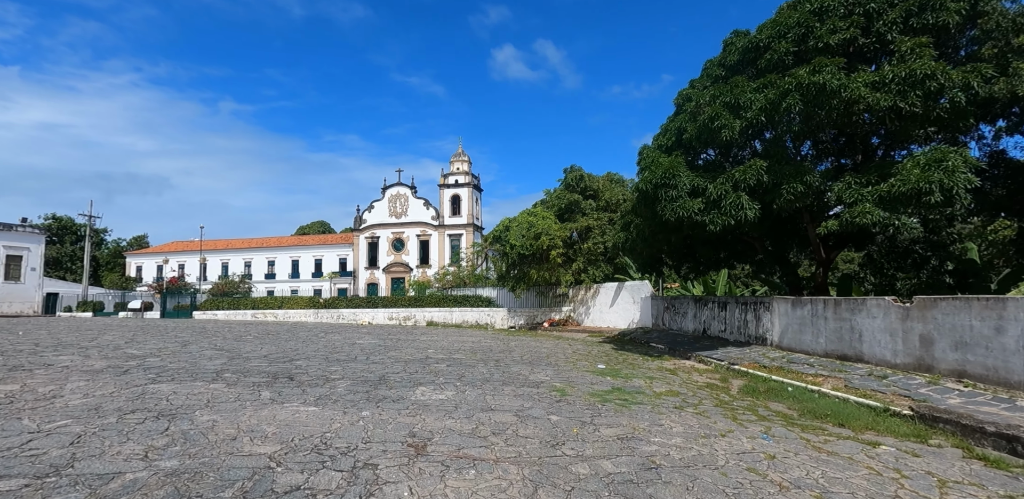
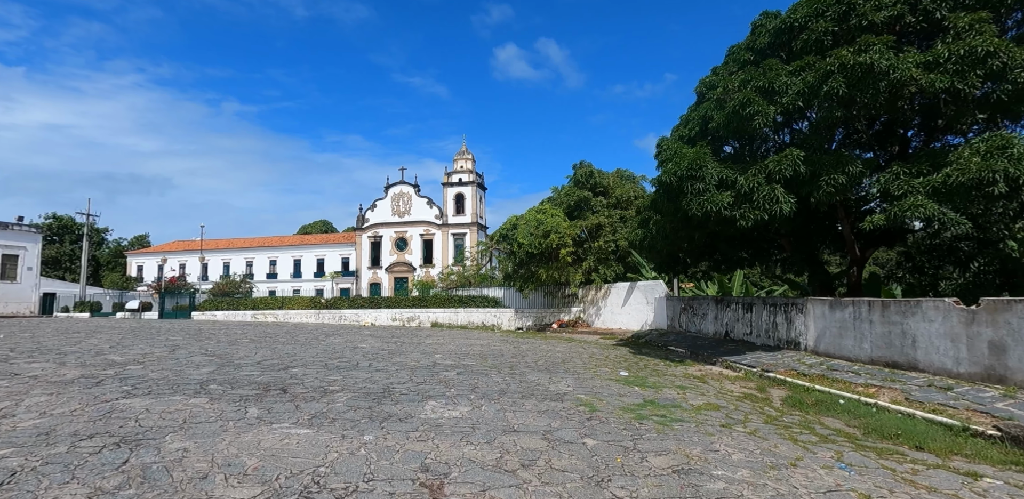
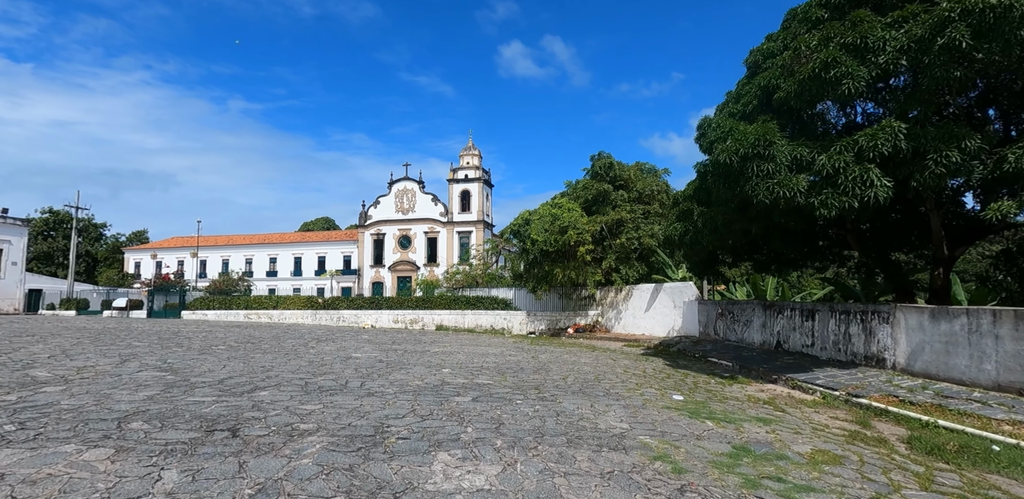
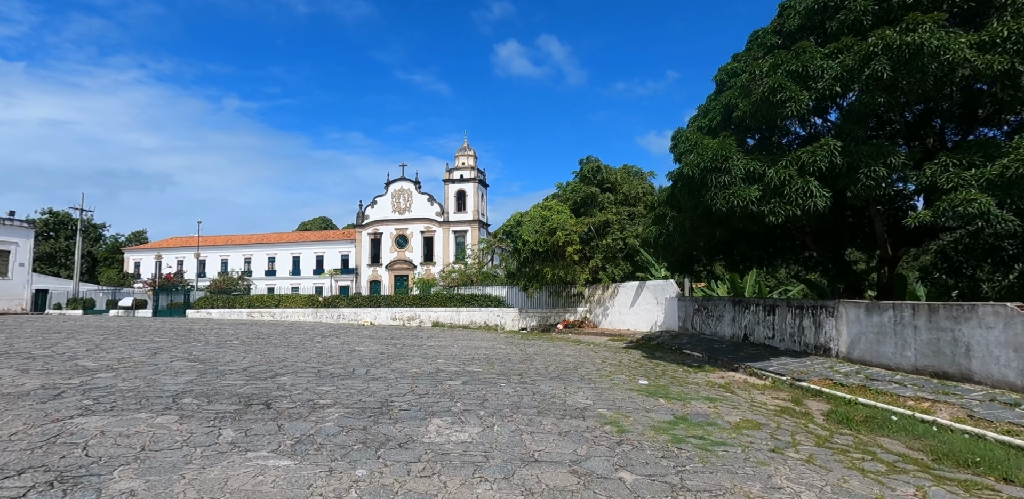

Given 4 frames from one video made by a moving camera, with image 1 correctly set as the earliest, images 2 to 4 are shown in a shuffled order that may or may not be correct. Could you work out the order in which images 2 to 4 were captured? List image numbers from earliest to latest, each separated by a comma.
2, 4, 3
